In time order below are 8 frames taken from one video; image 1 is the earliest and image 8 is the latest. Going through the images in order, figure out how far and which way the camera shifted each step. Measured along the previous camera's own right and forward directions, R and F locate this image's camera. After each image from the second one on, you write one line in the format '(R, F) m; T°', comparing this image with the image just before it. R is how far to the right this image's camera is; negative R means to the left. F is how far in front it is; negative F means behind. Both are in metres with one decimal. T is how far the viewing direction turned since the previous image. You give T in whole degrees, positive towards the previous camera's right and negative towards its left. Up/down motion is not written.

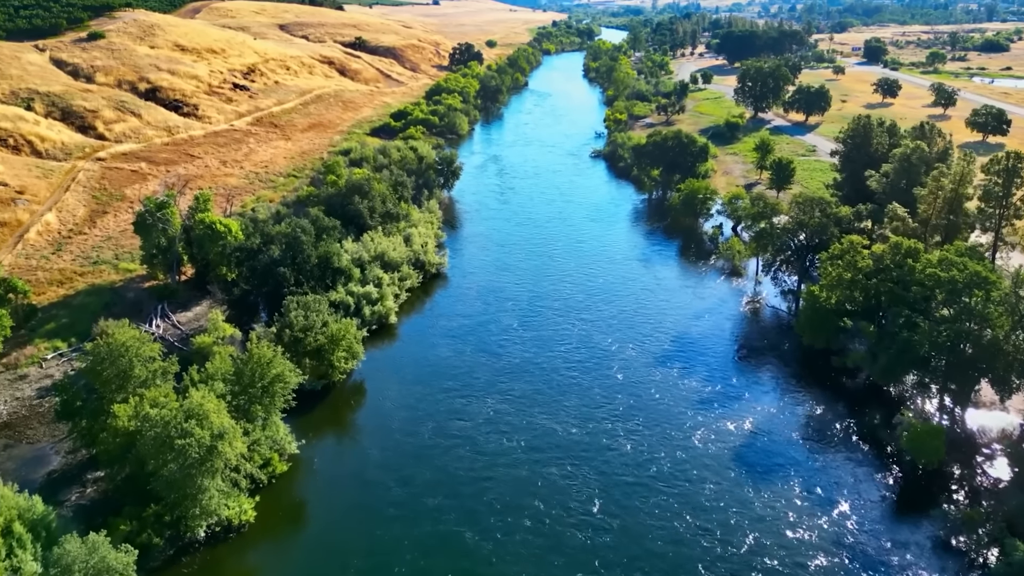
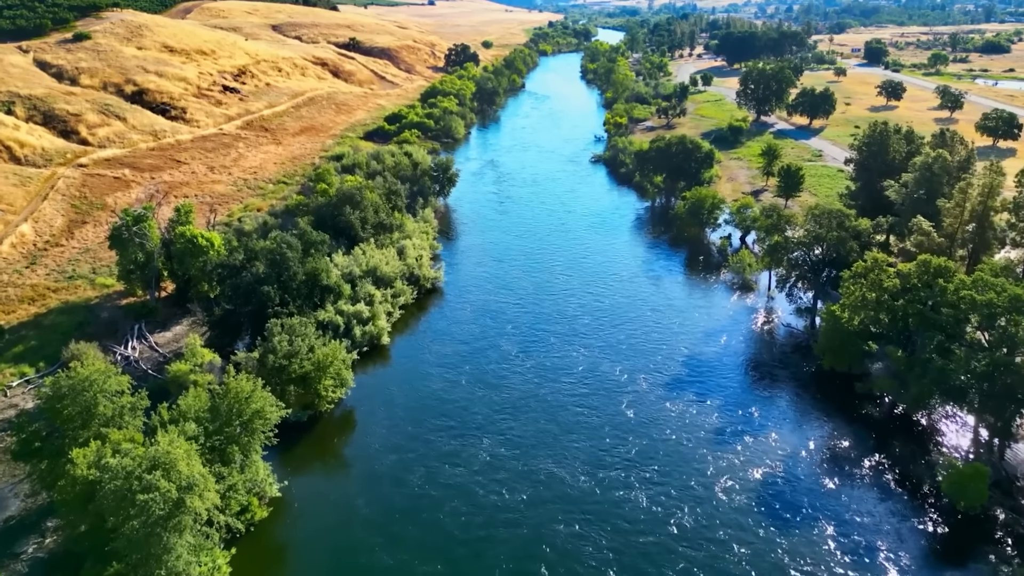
(-0.3, +3.1) m; 0°
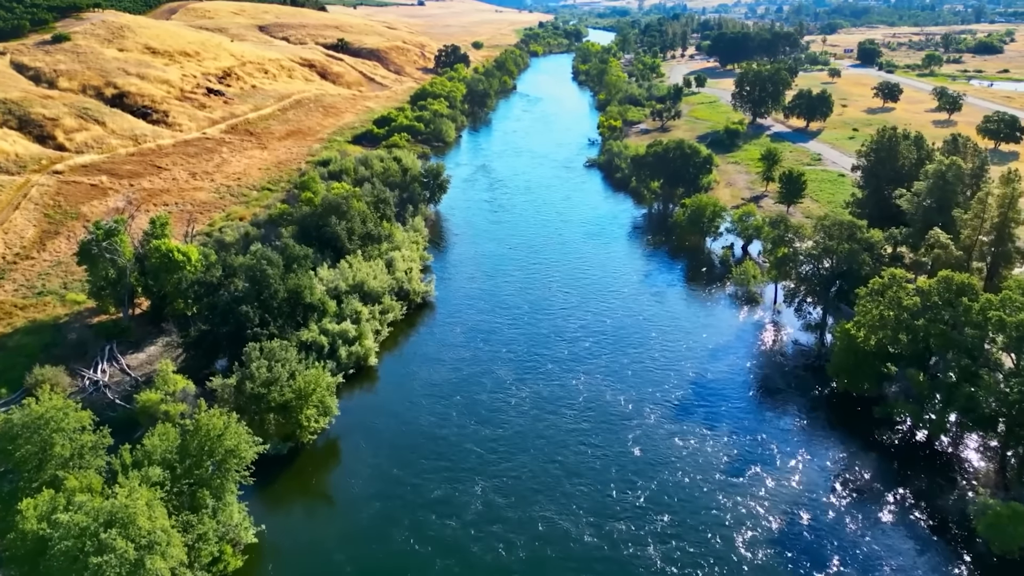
(-0.2, +2.7) m; +1°
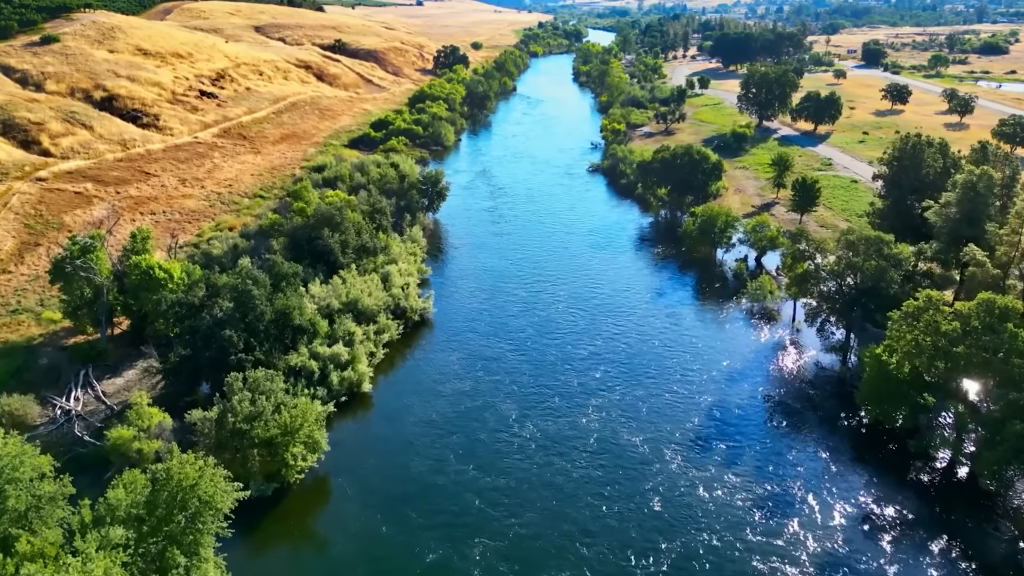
(-0.3, +3.1) m; 0°
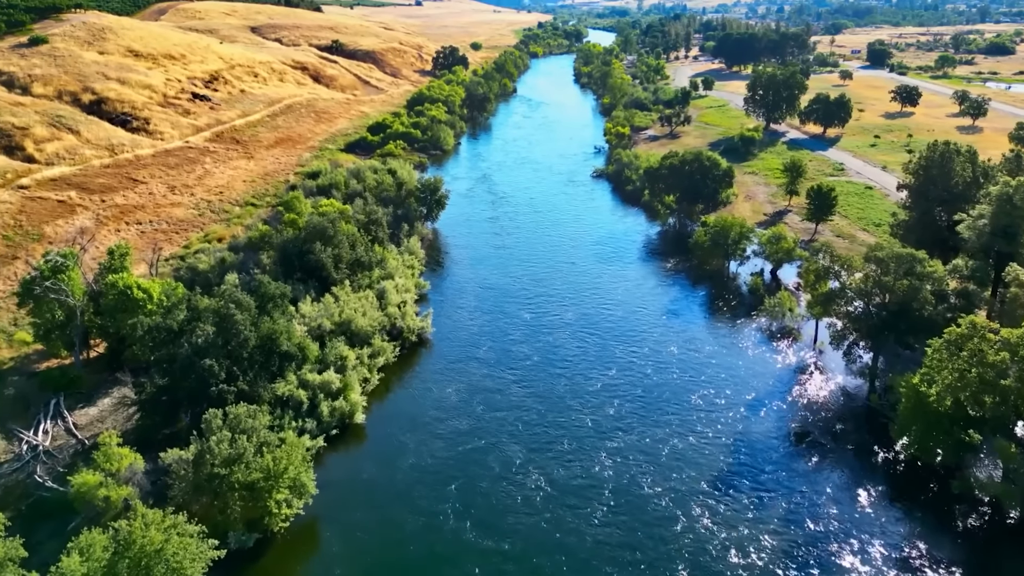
(-0.3, +3.1) m; 0°
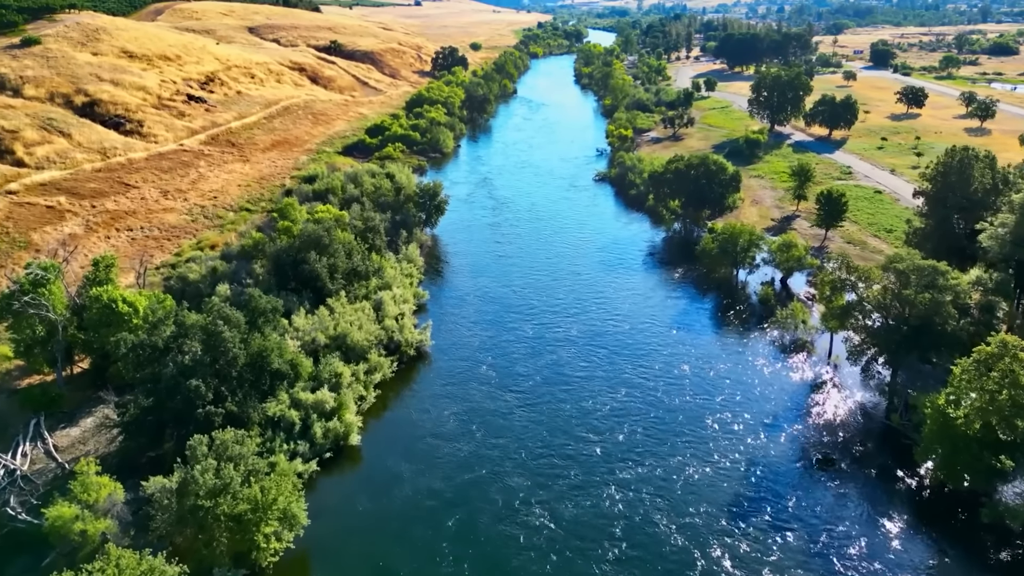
(-0.2, +1.9) m; 0°
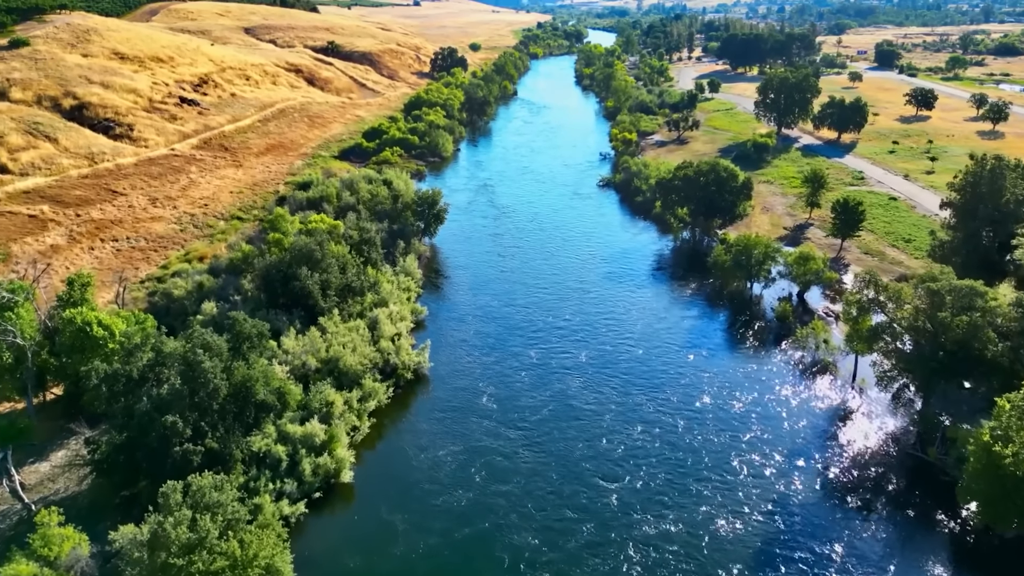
(-0.3, +2.9) m; 0°
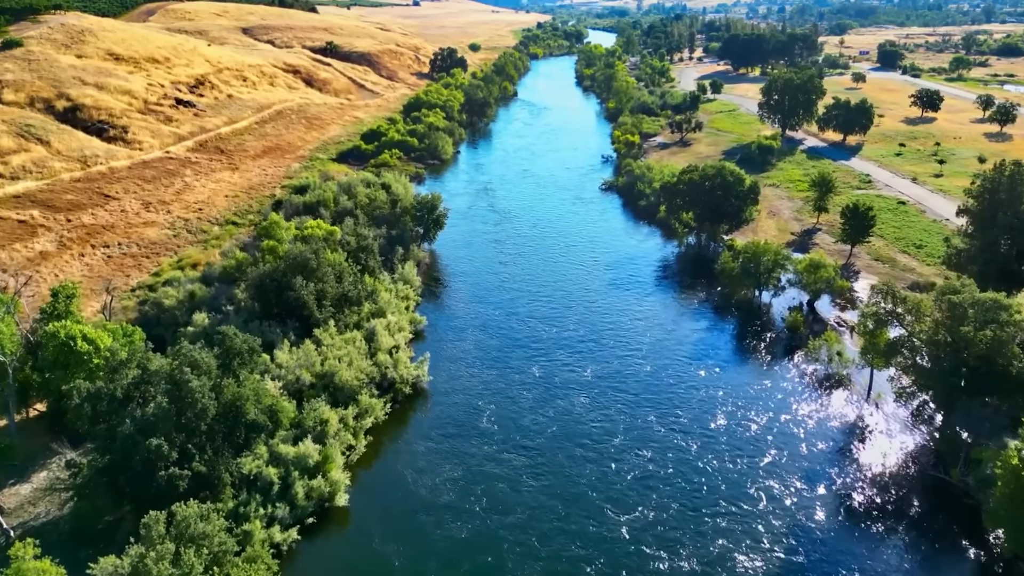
(-0.2, +1.6) m; 0°
